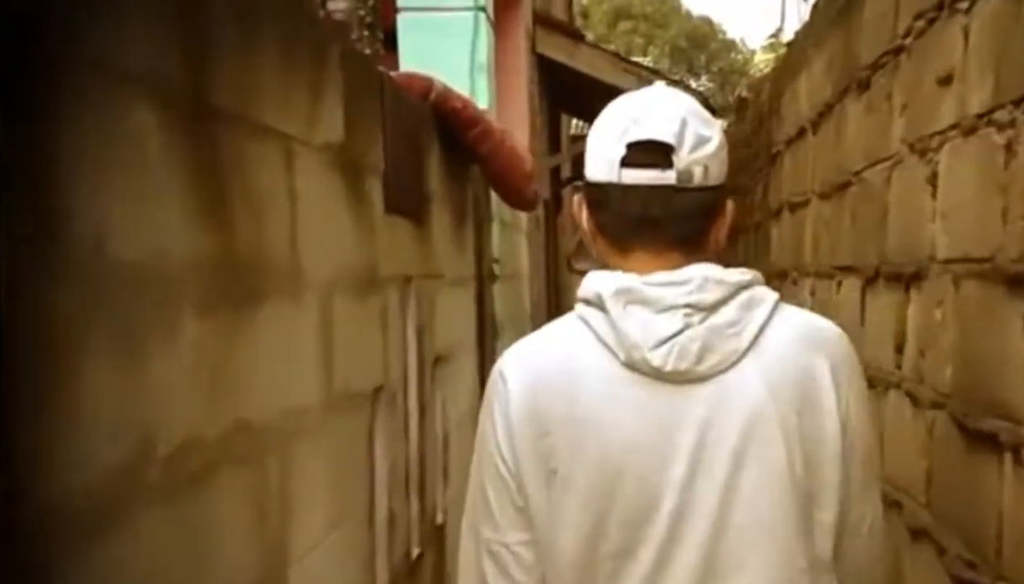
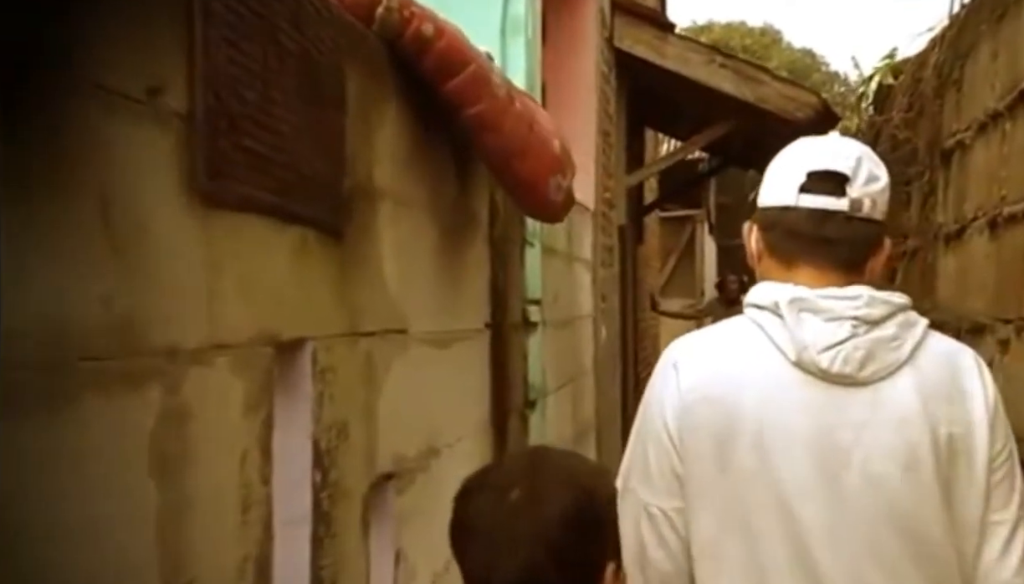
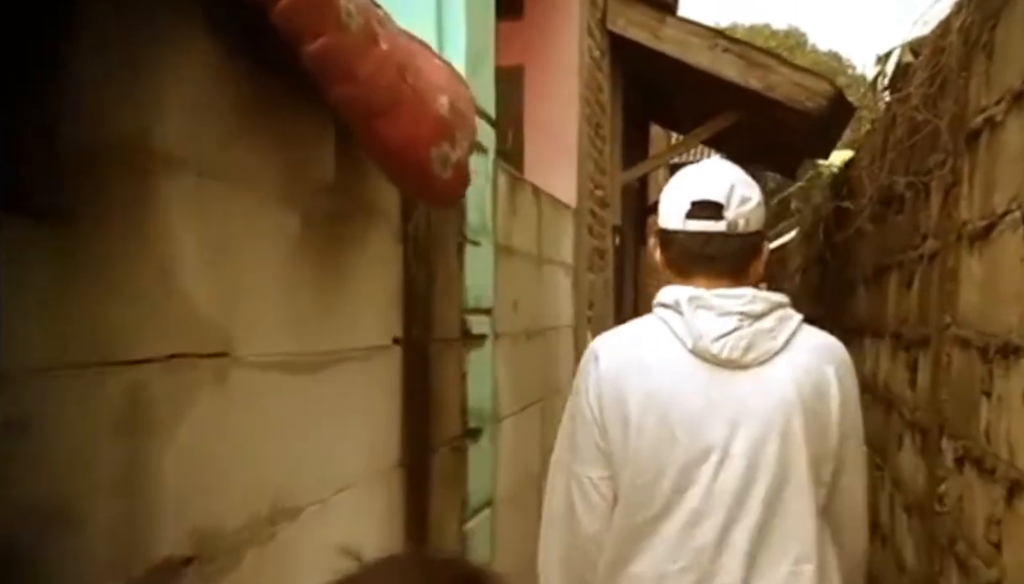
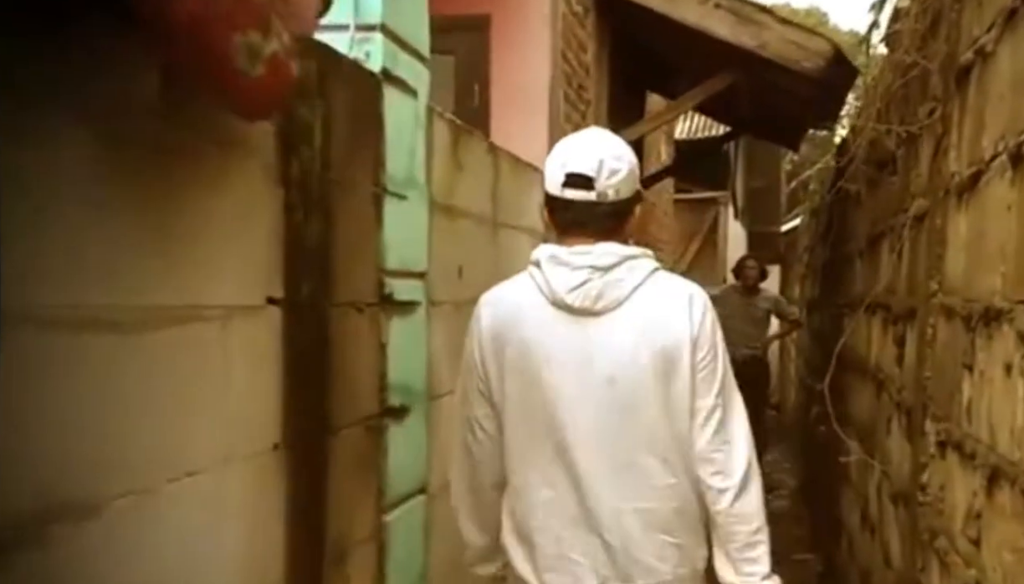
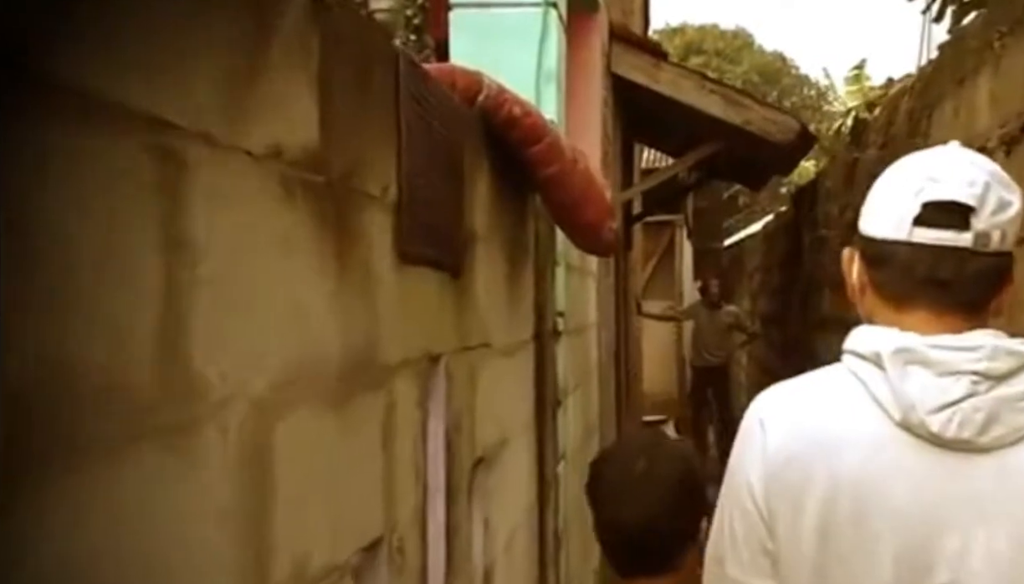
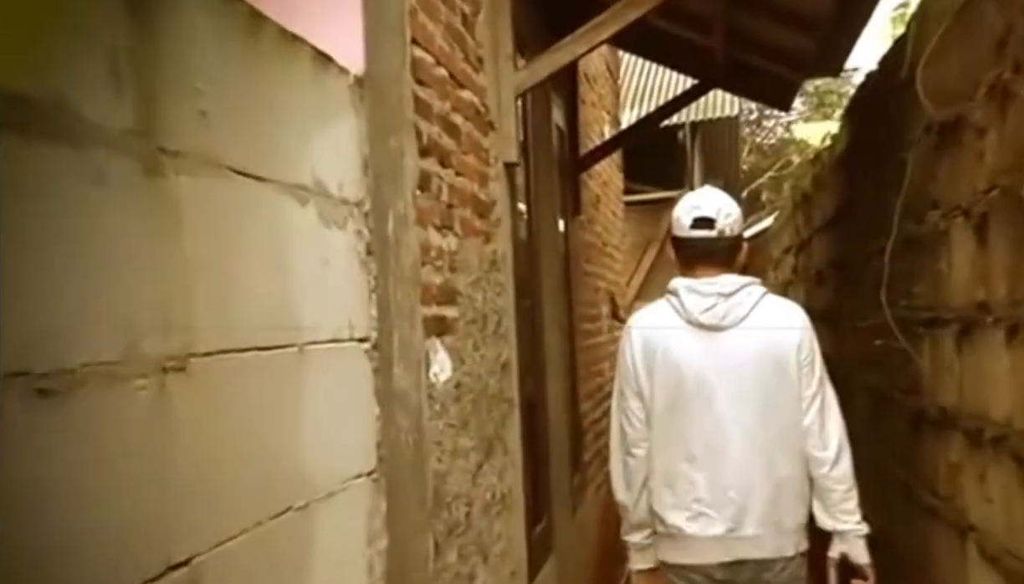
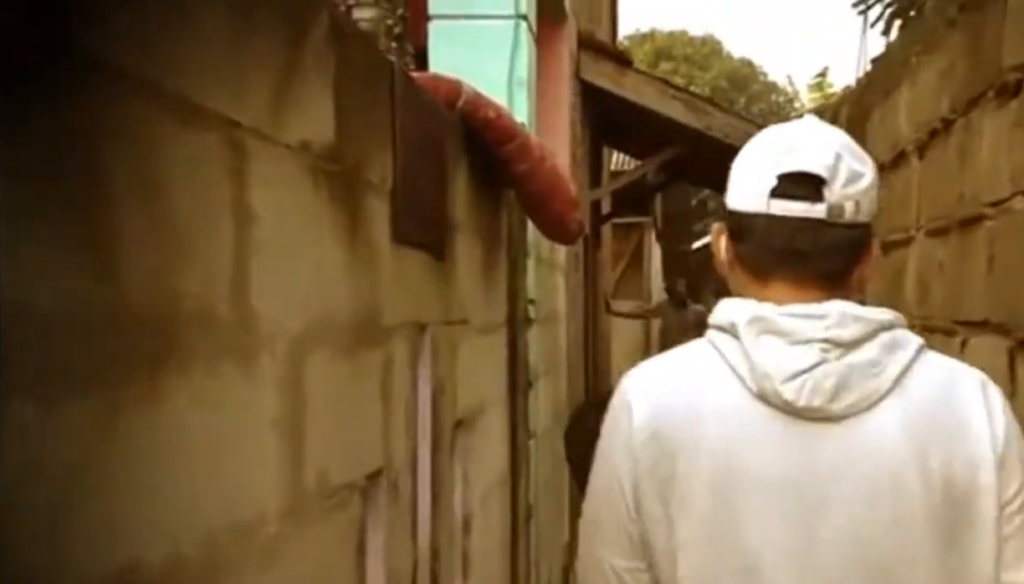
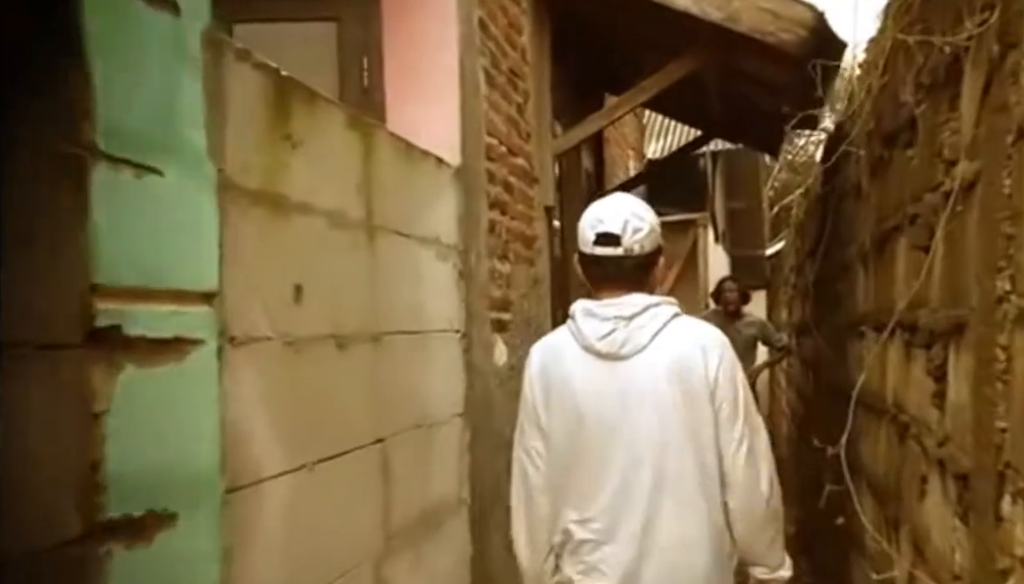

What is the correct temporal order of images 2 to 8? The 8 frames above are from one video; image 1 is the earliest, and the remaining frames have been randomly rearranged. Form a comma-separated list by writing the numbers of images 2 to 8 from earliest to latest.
7, 5, 2, 3, 4, 8, 6
